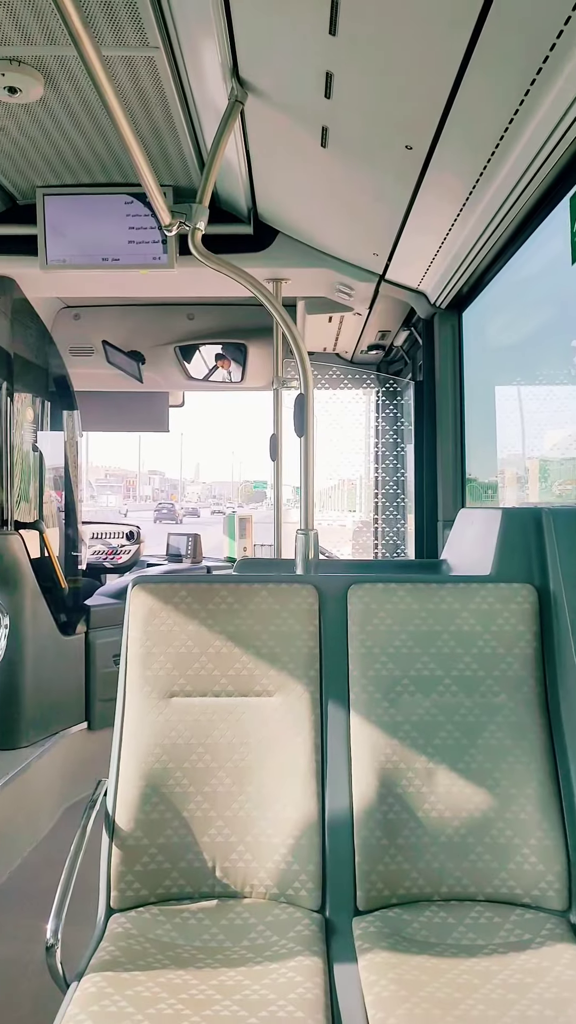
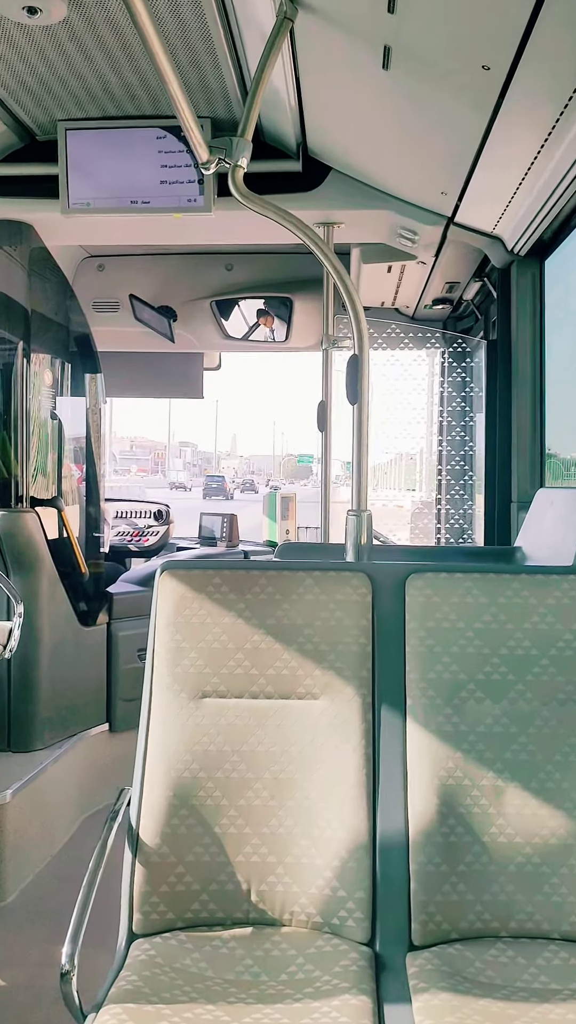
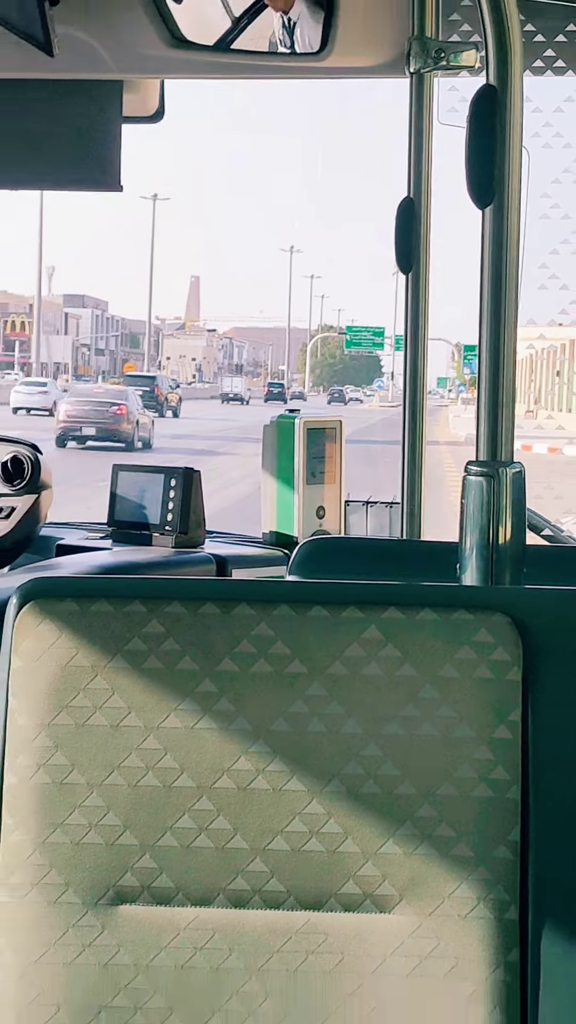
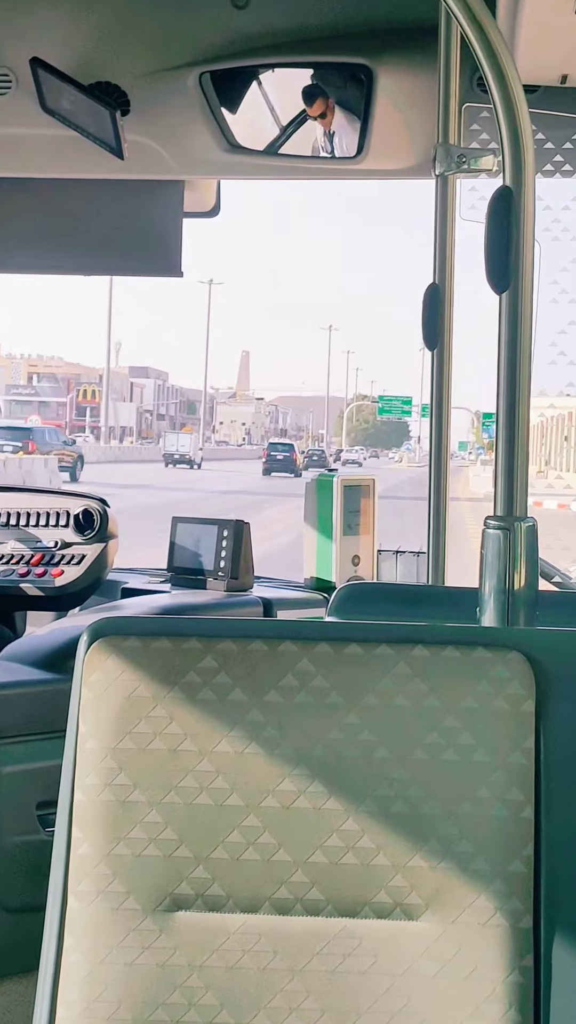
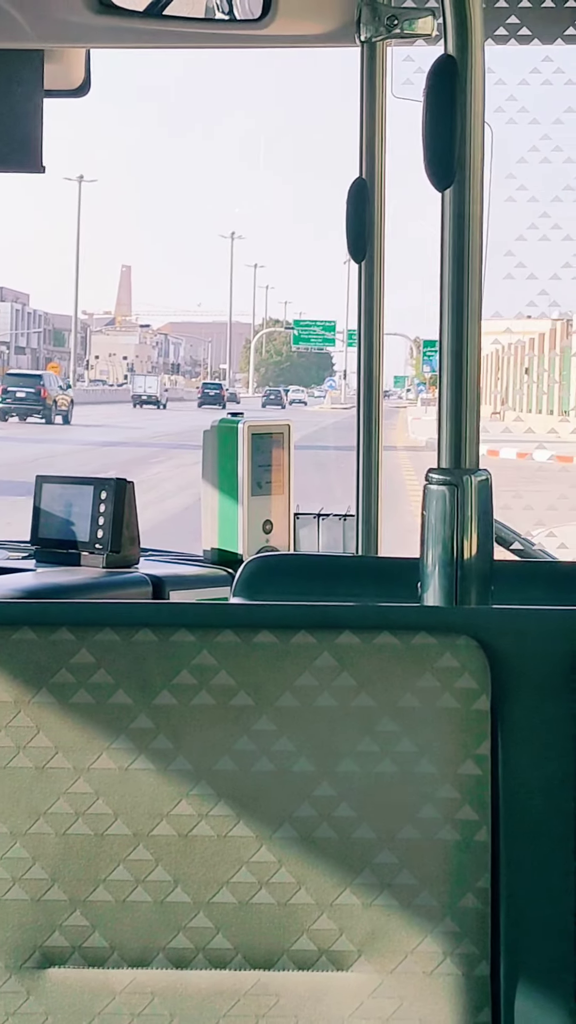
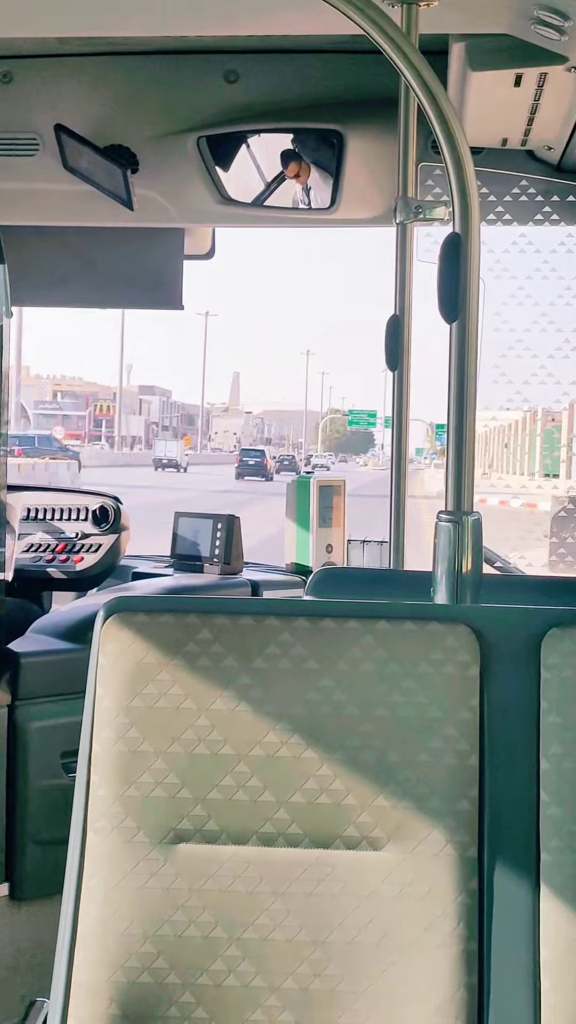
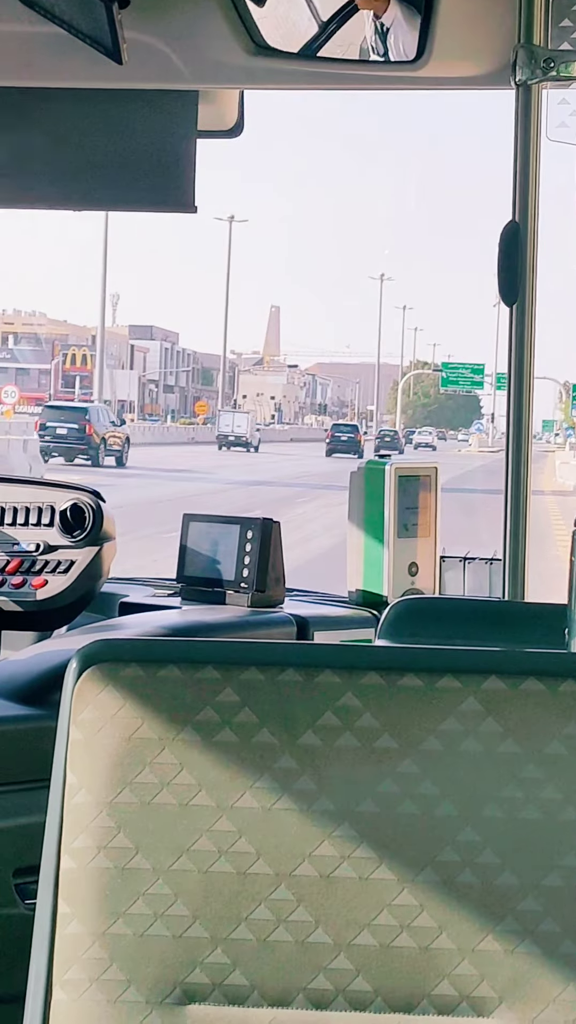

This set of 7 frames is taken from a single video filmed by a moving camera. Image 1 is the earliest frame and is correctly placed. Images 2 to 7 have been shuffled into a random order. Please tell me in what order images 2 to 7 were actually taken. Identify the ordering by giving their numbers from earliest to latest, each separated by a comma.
2, 6, 4, 7, 5, 3
